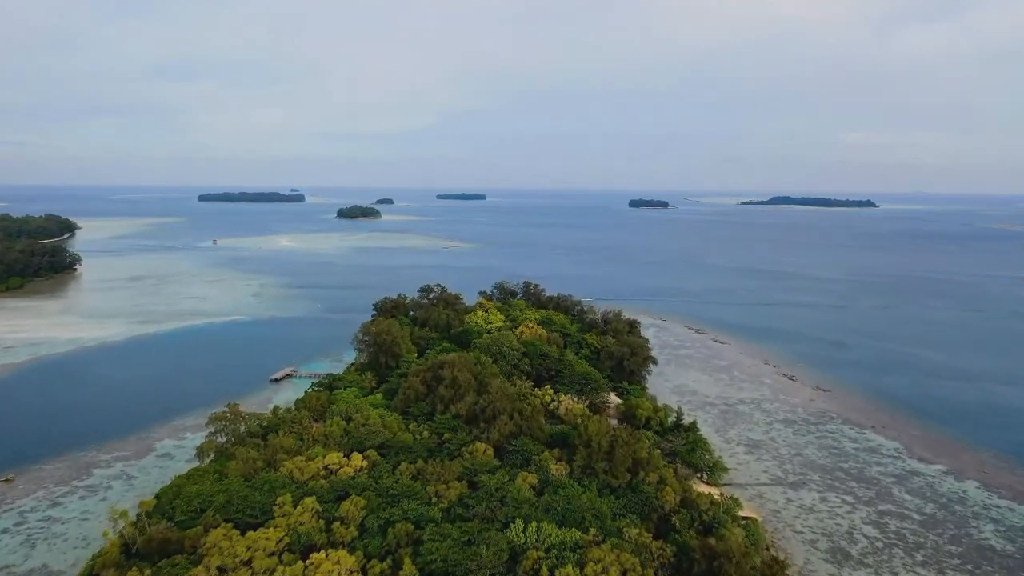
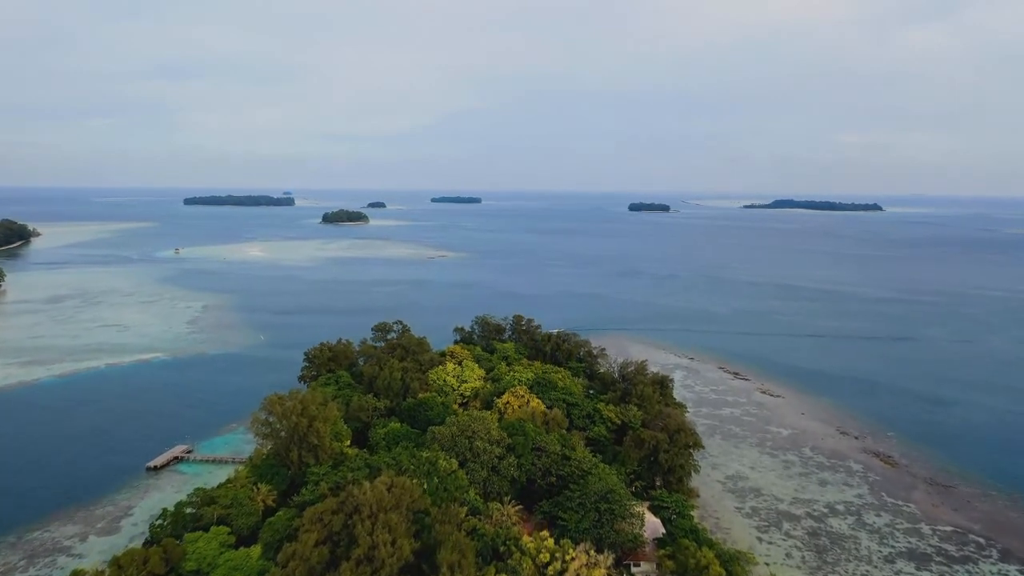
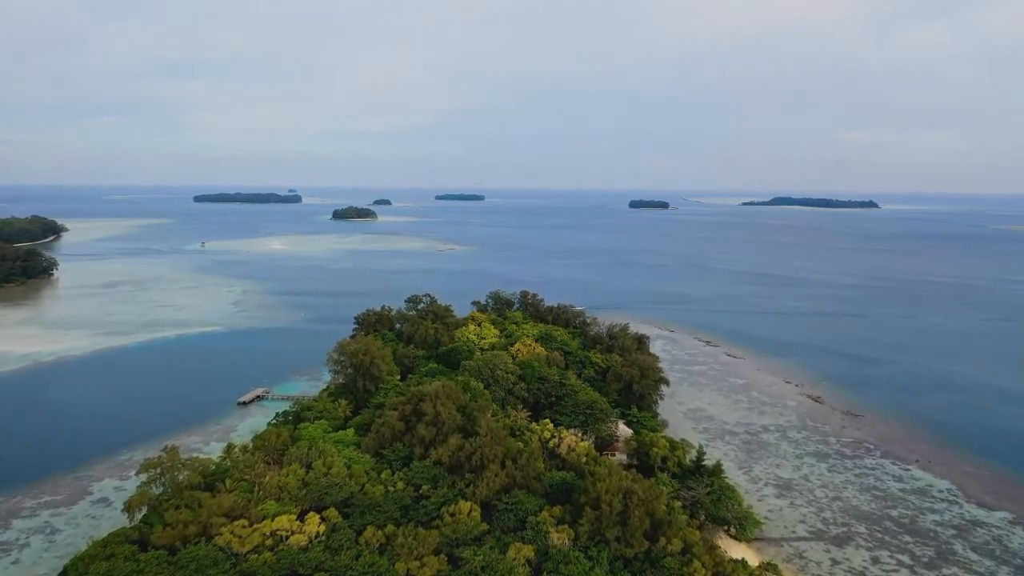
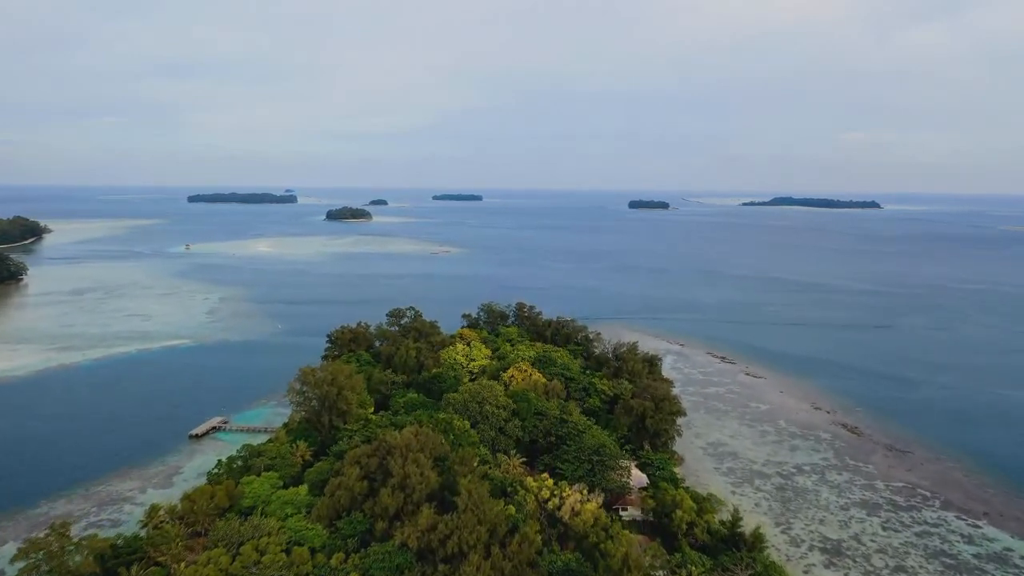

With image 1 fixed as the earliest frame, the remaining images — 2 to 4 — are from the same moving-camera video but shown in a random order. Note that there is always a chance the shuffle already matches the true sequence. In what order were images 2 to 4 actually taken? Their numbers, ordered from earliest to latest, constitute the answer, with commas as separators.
3, 4, 2
